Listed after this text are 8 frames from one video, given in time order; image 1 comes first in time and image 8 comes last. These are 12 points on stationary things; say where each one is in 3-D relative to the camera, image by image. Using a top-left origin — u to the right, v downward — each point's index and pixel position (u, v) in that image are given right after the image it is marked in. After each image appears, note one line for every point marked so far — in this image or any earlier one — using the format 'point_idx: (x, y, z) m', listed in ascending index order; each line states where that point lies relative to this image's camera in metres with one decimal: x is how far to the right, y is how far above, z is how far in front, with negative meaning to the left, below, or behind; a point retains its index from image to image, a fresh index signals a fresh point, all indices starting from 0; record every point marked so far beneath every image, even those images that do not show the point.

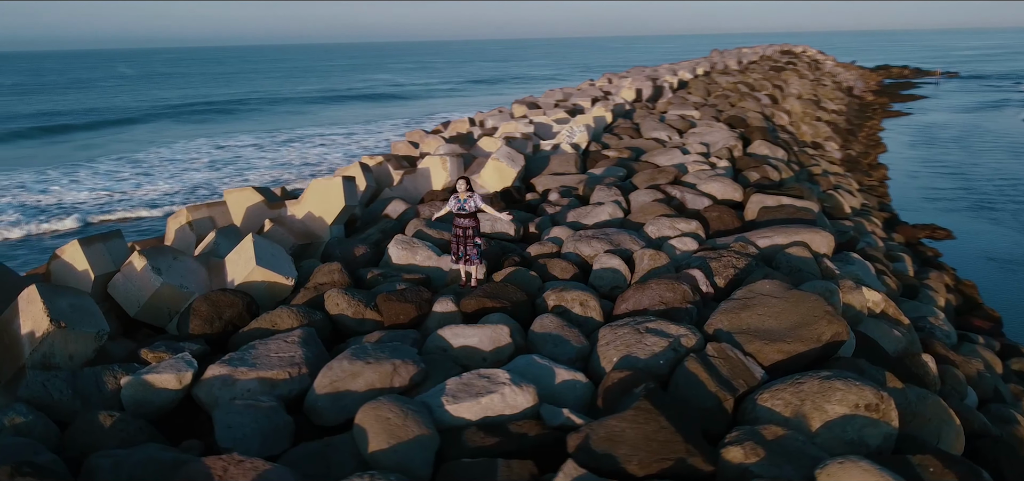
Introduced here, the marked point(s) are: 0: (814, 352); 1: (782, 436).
0: (+1.4, -0.5, +3.6) m
1: (+1.0, -0.7, +2.9) m
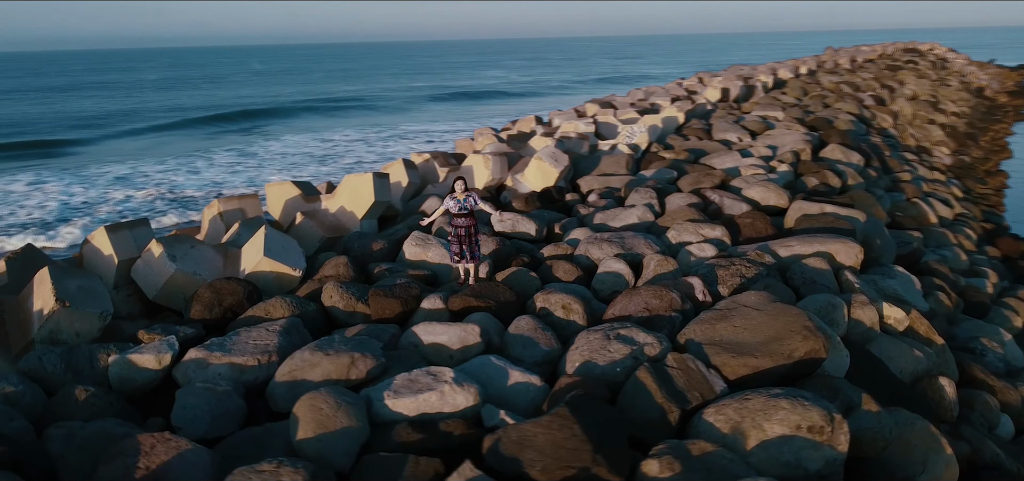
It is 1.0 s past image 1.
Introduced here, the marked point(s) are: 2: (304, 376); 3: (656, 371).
0: (+1.2, -0.6, +3.5) m
1: (+0.7, -0.8, +2.9) m
2: (-0.9, -0.6, +3.4) m
3: (+0.6, -0.6, +3.4) m
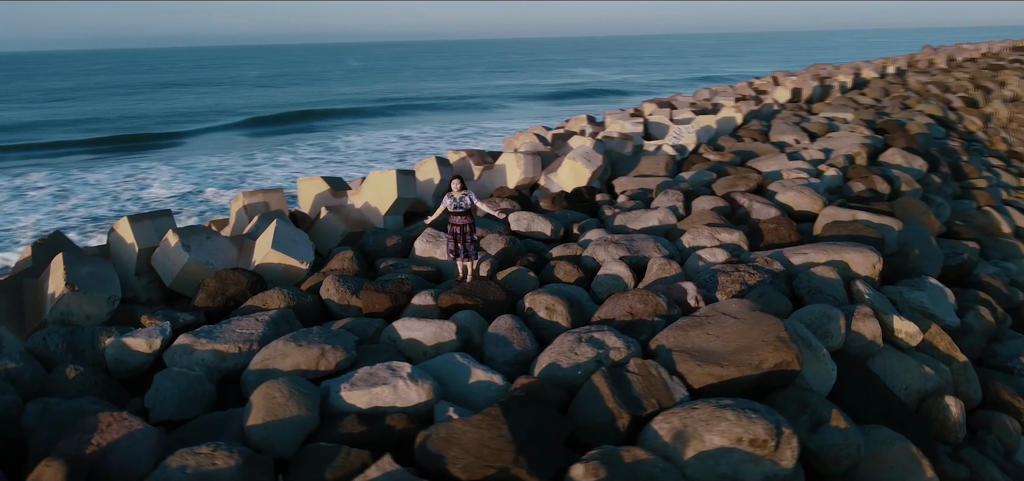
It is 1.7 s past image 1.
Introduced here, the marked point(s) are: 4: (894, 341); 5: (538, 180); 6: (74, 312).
0: (+1.0, -0.6, +3.4) m
1: (+0.5, -0.8, +2.8) m
2: (-1.0, -0.6, +3.6) m
3: (+0.4, -0.6, +3.4) m
4: (+2.2, -0.6, +4.5) m
5: (+0.3, +0.6, +7.6) m
6: (-2.3, -0.4, +4.2) m
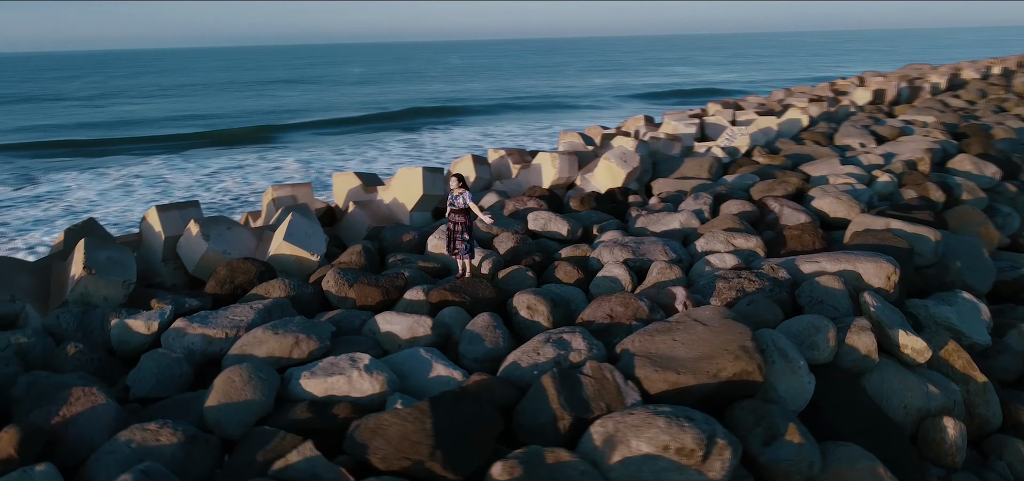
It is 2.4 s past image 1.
0: (+0.8, -0.6, +3.3) m
1: (+0.2, -0.8, +2.8) m
2: (-1.2, -0.5, +3.8) m
3: (+0.2, -0.6, +3.4) m
4: (+2.1, -0.6, +4.3) m
5: (+0.6, +0.6, +7.6) m
6: (-2.4, -0.3, +4.5) m
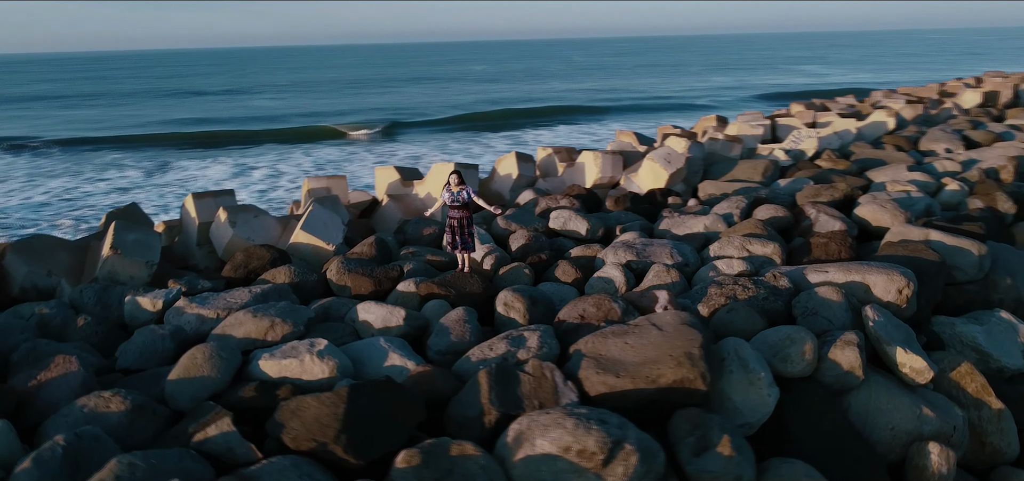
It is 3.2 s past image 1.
0: (+0.5, -0.6, +3.3) m
1: (-0.2, -0.8, +2.9) m
2: (-1.4, -0.4, +4.0) m
3: (0.0, -0.6, +3.4) m
4: (+1.9, -0.7, +4.1) m
5: (+1.0, +0.6, +7.5) m
6: (-2.4, -0.2, +4.9) m
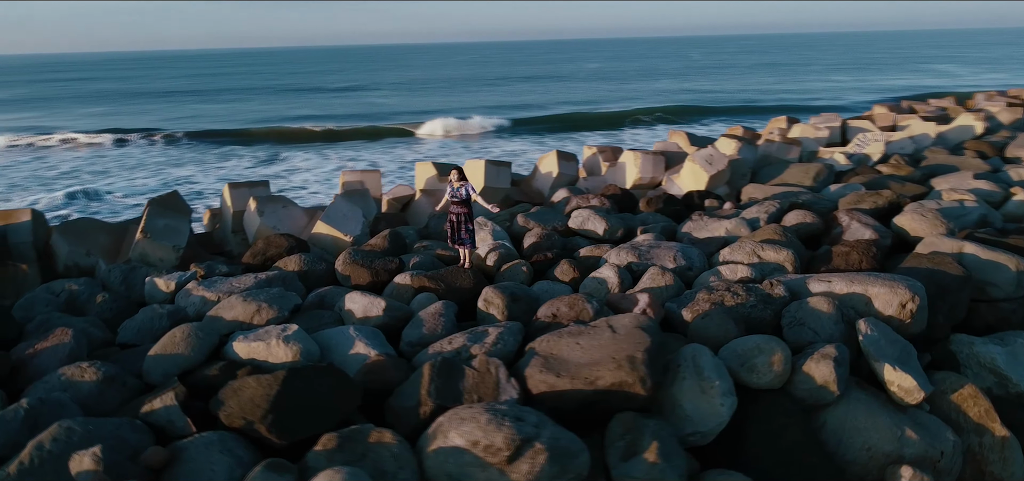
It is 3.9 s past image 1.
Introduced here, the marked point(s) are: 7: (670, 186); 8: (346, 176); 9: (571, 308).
0: (+0.3, -0.6, +3.3) m
1: (-0.5, -0.7, +2.9) m
2: (-1.5, -0.4, +4.2) m
3: (-0.3, -0.5, +3.4) m
4: (+1.8, -0.7, +3.8) m
5: (+1.4, +0.6, +7.4) m
6: (-2.4, -0.1, +5.3) m
7: (+1.4, +0.5, +7.3) m
8: (-1.3, +0.5, +6.6) m
9: (+0.3, -0.3, +4.0) m
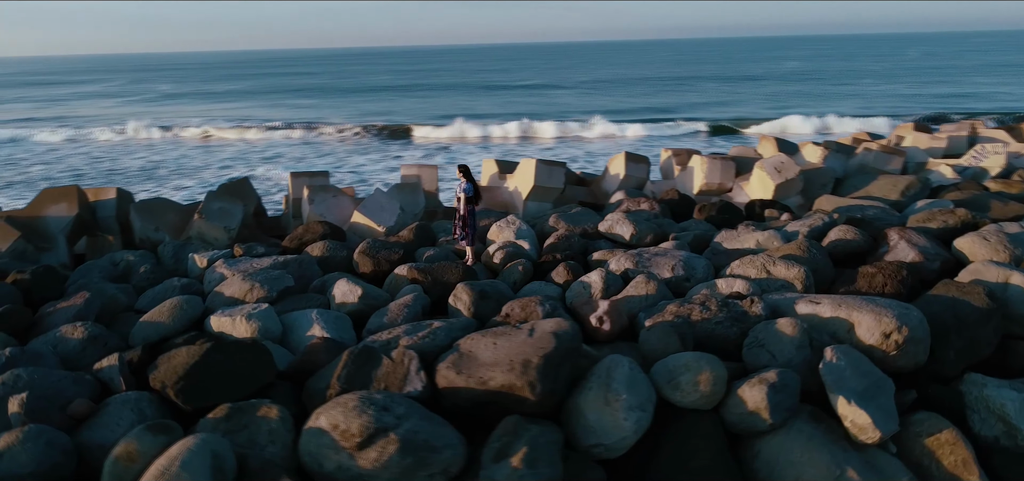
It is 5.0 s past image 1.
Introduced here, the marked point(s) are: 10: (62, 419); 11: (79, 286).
0: (-0.2, -0.6, +3.3) m
1: (-1.0, -0.7, +3.2) m
2: (-1.7, -0.3, +4.7) m
3: (-0.6, -0.5, +3.6) m
4: (+1.4, -0.8, +3.5) m
5: (+1.9, +0.5, +7.1) m
6: (-2.3, +0.1, +5.9) m
7: (+1.9, +0.4, +6.9) m
8: (-0.9, +0.6, +6.9) m
9: (+0.1, -0.3, +4.0) m
10: (-1.8, -0.7, +3.2) m
11: (-2.6, -0.3, +4.8) m
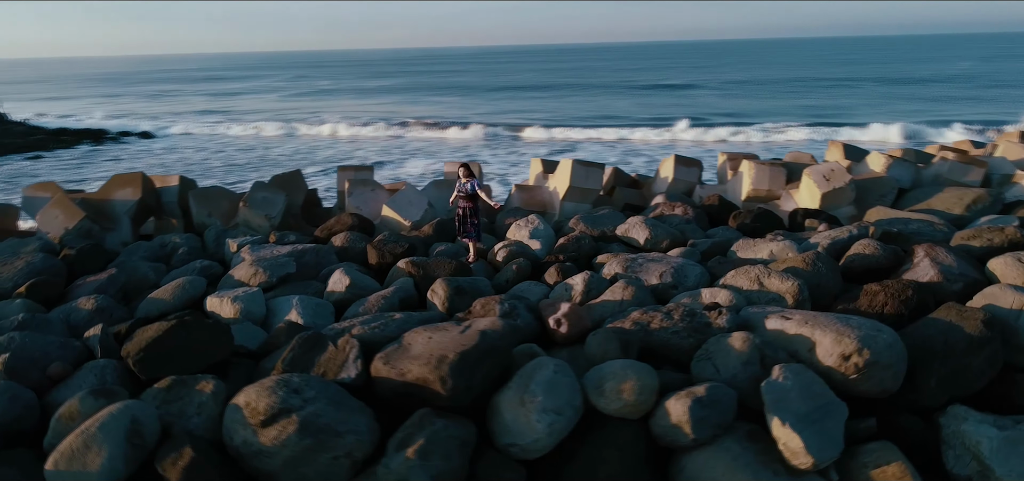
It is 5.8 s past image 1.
0: (-0.5, -0.6, +3.4) m
1: (-1.3, -0.6, +3.4) m
2: (-1.7, -0.2, +5.0) m
3: (-0.9, -0.5, +3.8) m
4: (+1.1, -0.9, +3.4) m
5: (+2.3, +0.4, +6.7) m
6: (-2.1, +0.2, +6.3) m
7: (+2.2, +0.3, +6.6) m
8: (-0.5, +0.7, +7.1) m
9: (-0.1, -0.3, +4.1) m
10: (-2.1, -0.6, +3.6) m
11: (-2.6, -0.1, +5.3) m
